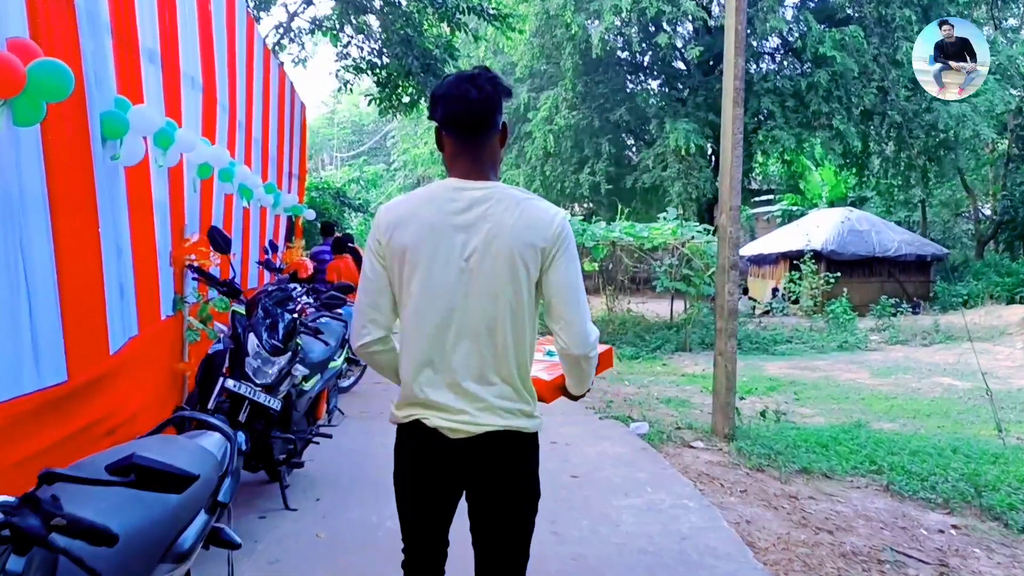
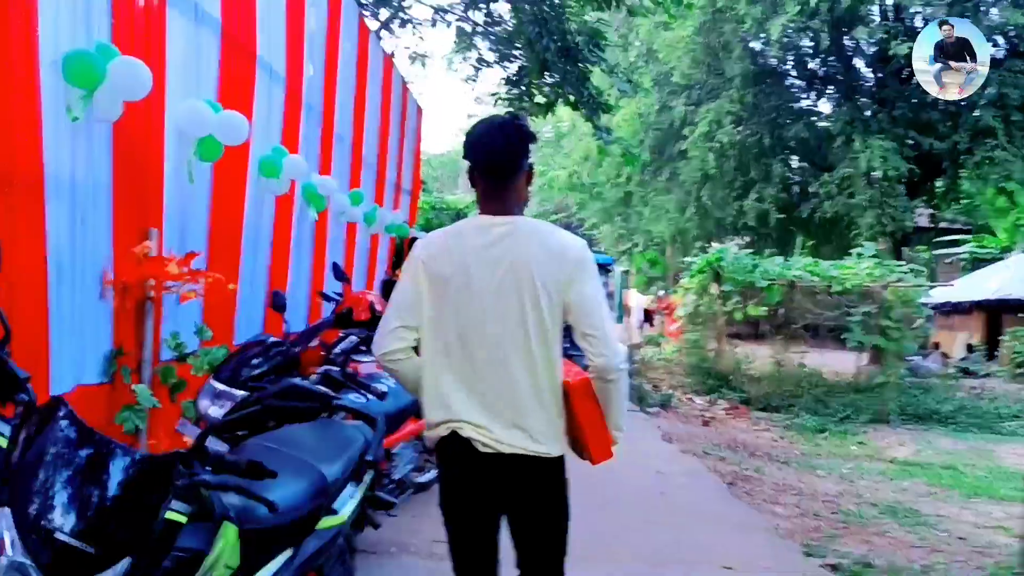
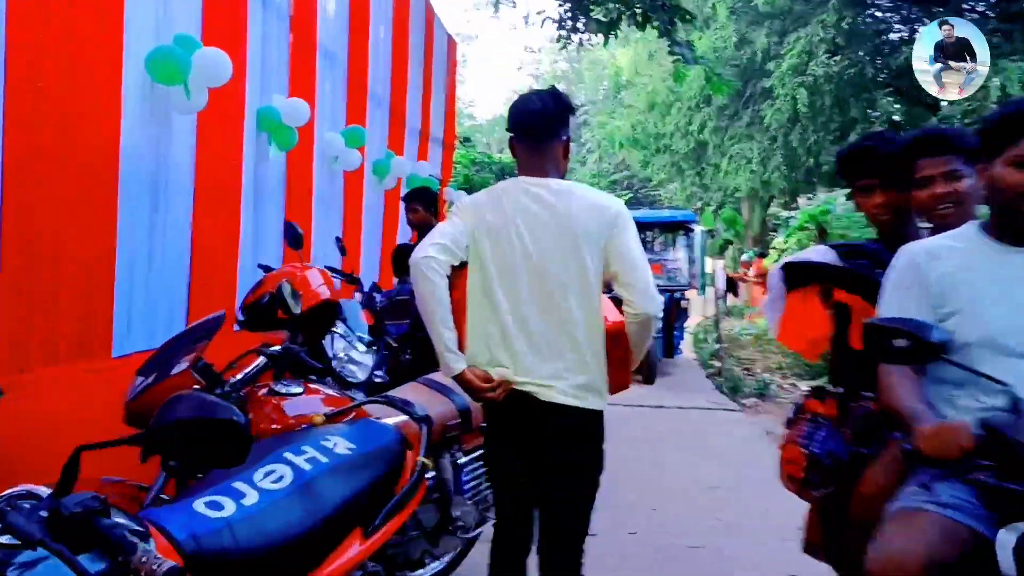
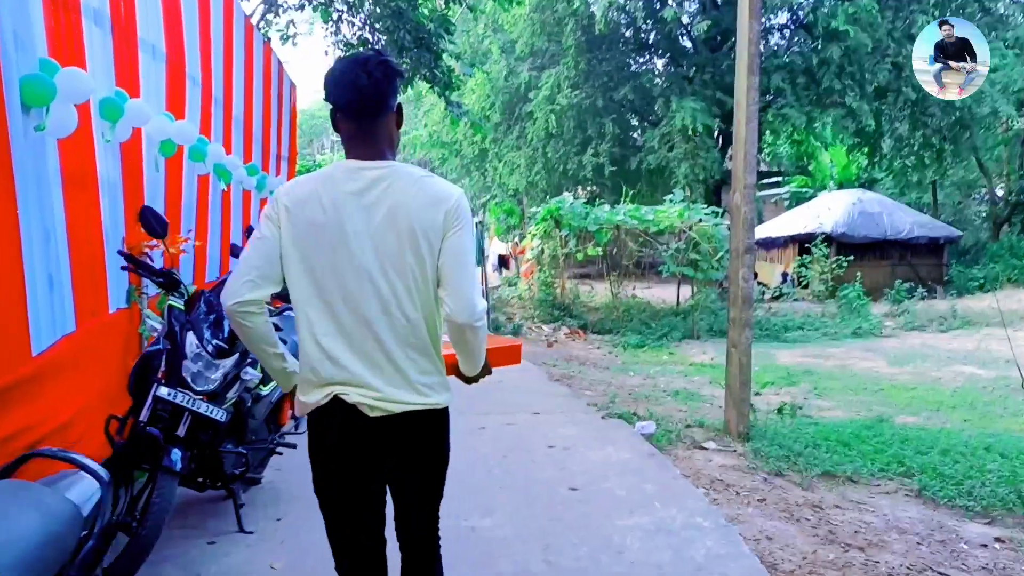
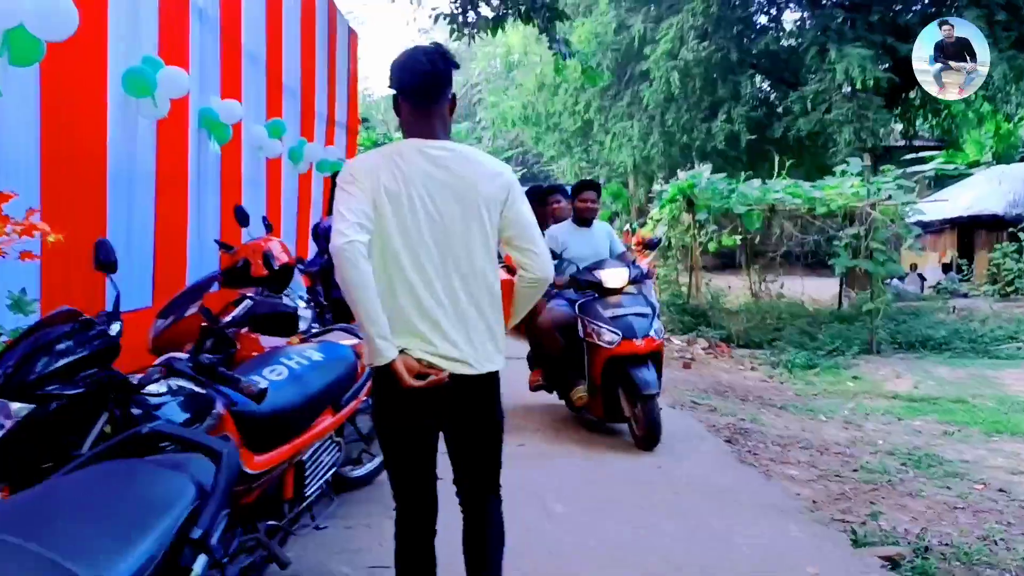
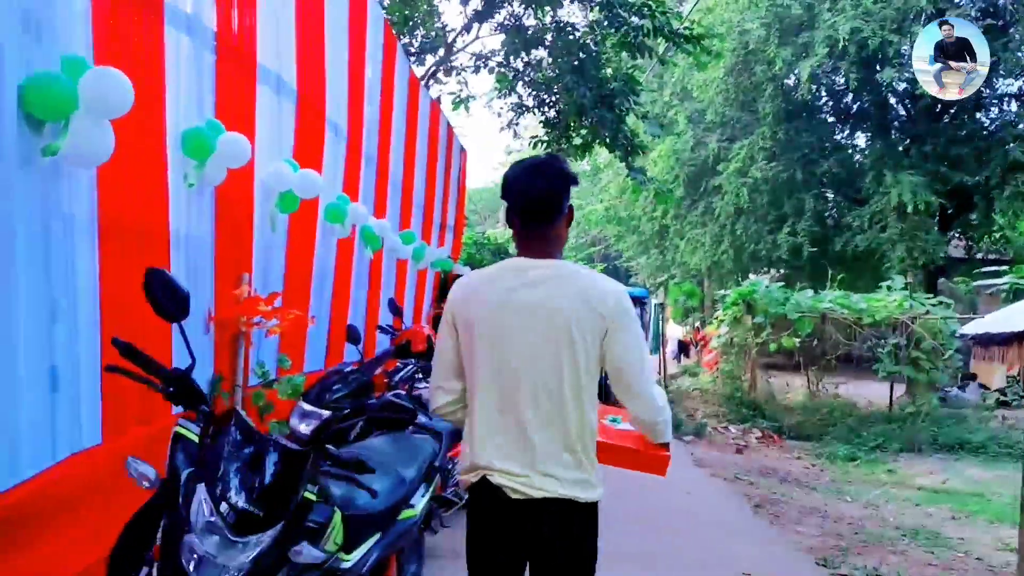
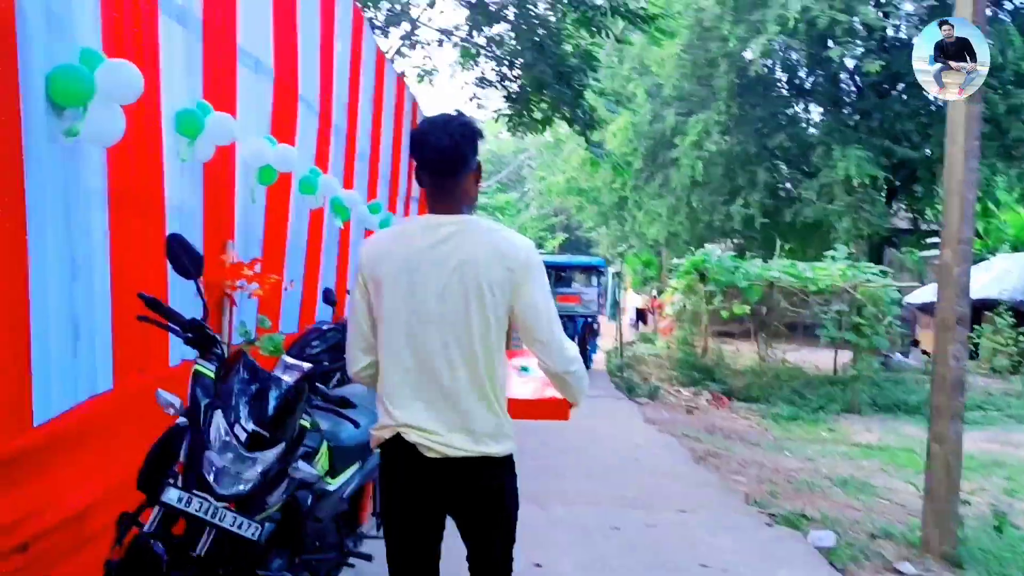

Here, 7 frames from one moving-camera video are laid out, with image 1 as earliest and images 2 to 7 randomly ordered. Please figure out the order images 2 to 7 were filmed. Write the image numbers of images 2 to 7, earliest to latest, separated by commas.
4, 7, 6, 2, 5, 3
